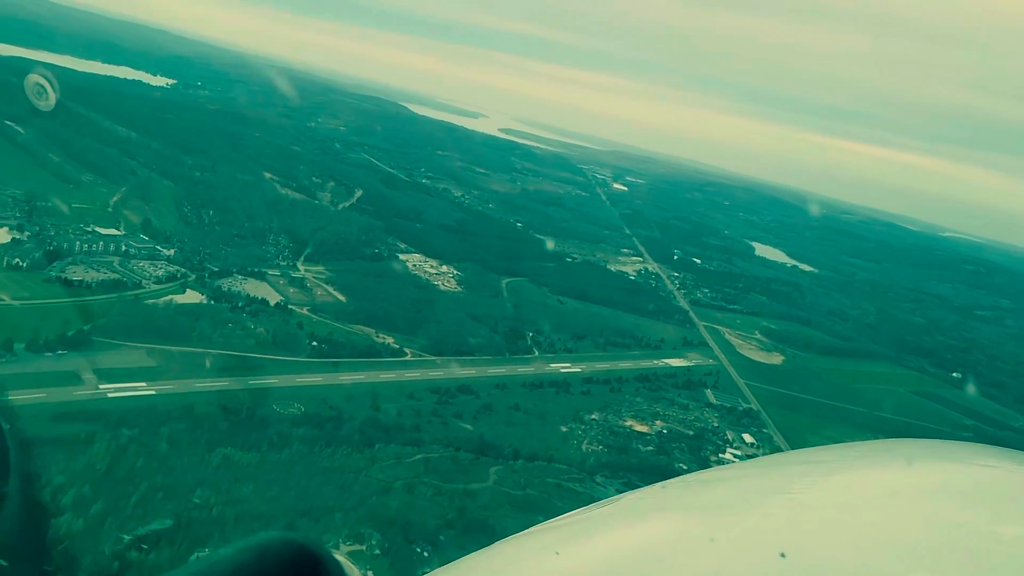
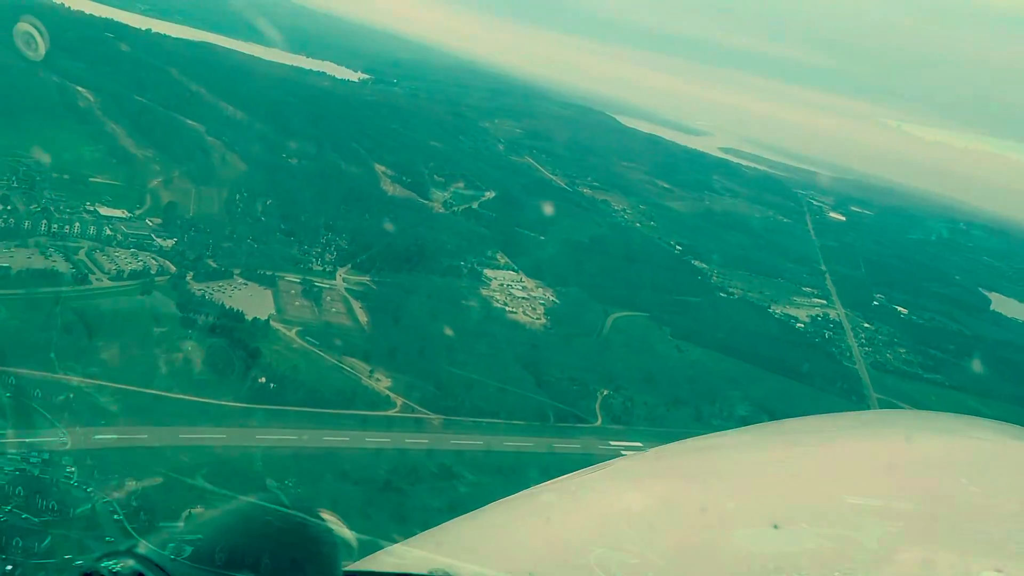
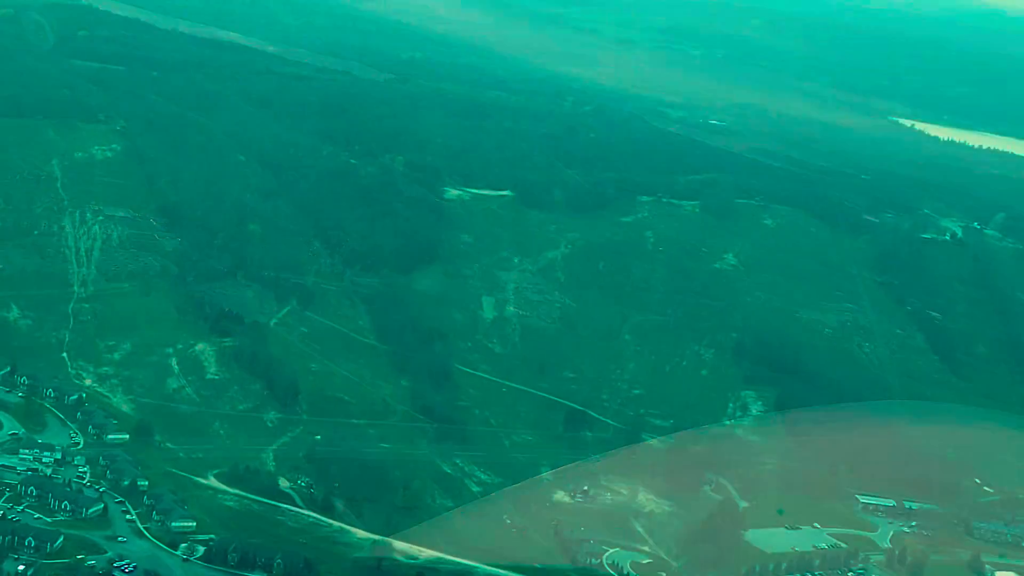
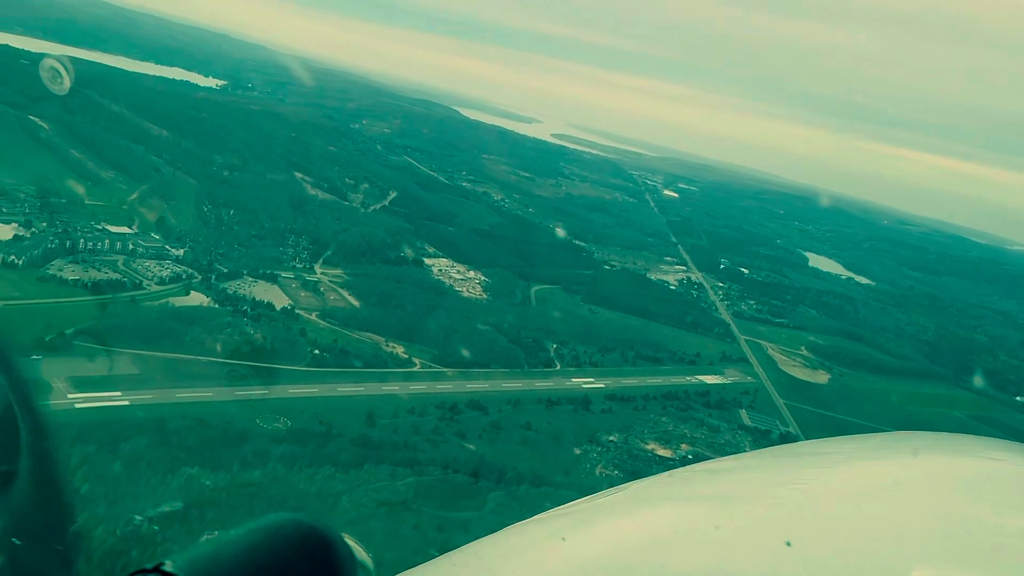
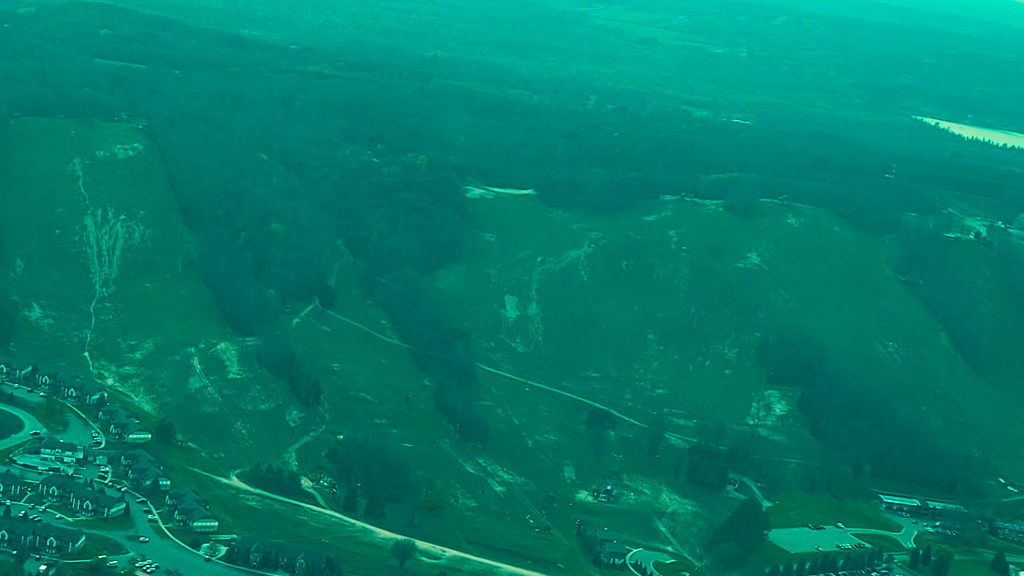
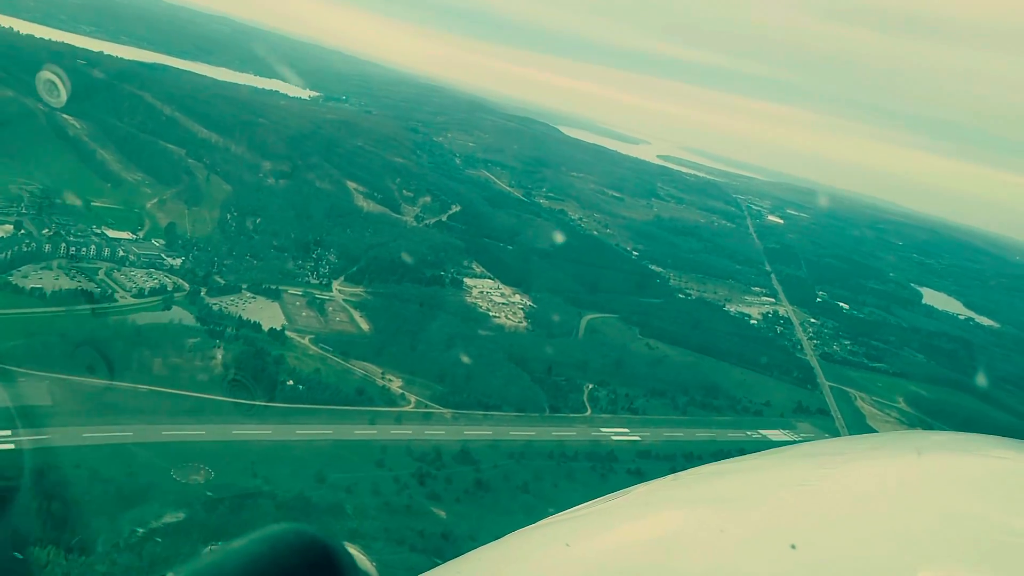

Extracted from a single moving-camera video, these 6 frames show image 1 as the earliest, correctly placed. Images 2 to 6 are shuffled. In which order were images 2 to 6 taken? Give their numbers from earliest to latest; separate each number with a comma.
4, 6, 2, 3, 5
